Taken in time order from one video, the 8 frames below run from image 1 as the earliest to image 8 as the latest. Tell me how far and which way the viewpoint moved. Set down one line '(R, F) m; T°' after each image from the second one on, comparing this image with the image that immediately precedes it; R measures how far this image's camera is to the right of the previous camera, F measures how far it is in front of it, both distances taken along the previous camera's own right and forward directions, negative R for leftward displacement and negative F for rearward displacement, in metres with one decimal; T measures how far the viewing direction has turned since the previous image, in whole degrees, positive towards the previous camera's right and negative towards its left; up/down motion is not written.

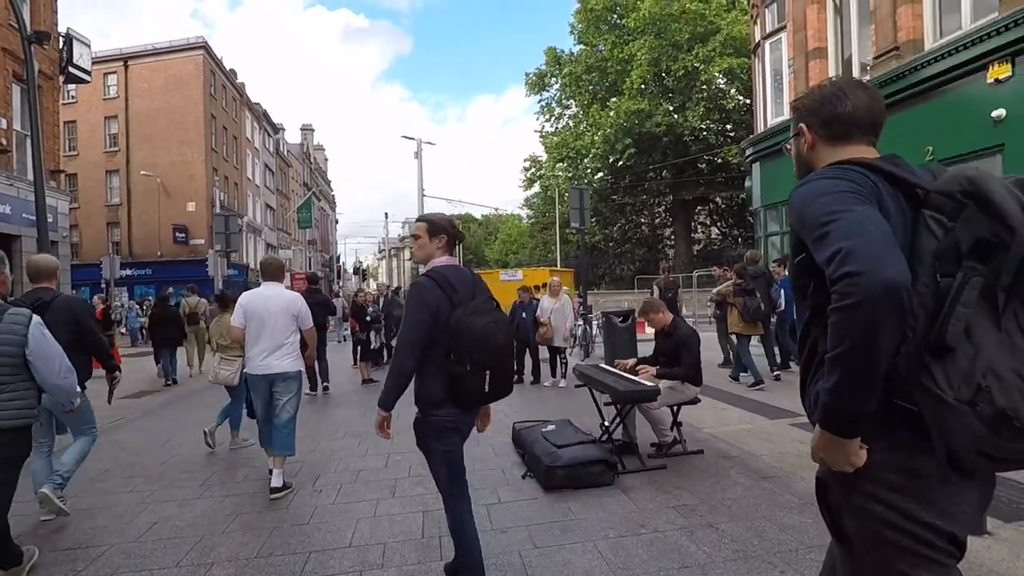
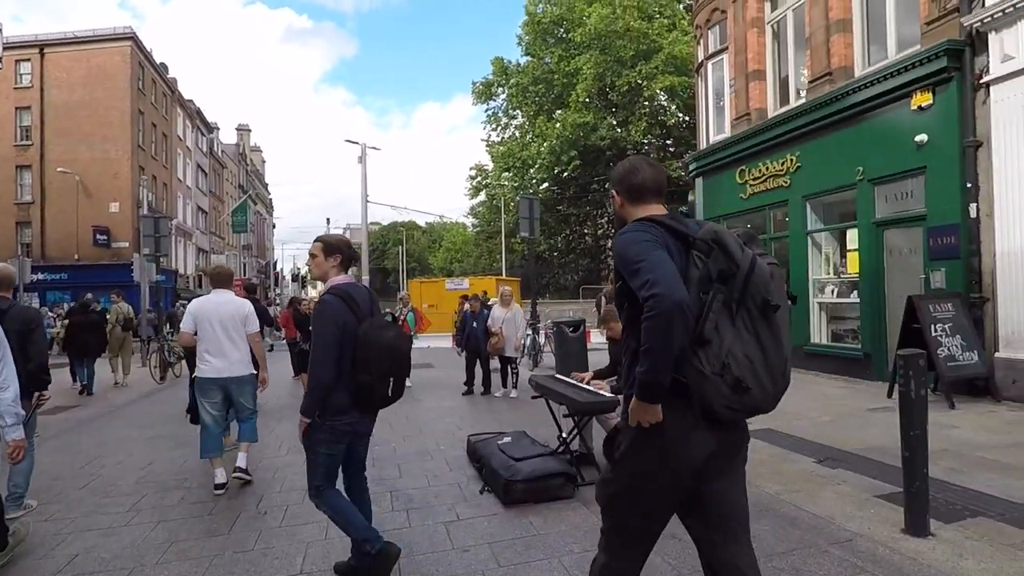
(-0.1, +0.1) m; +6°
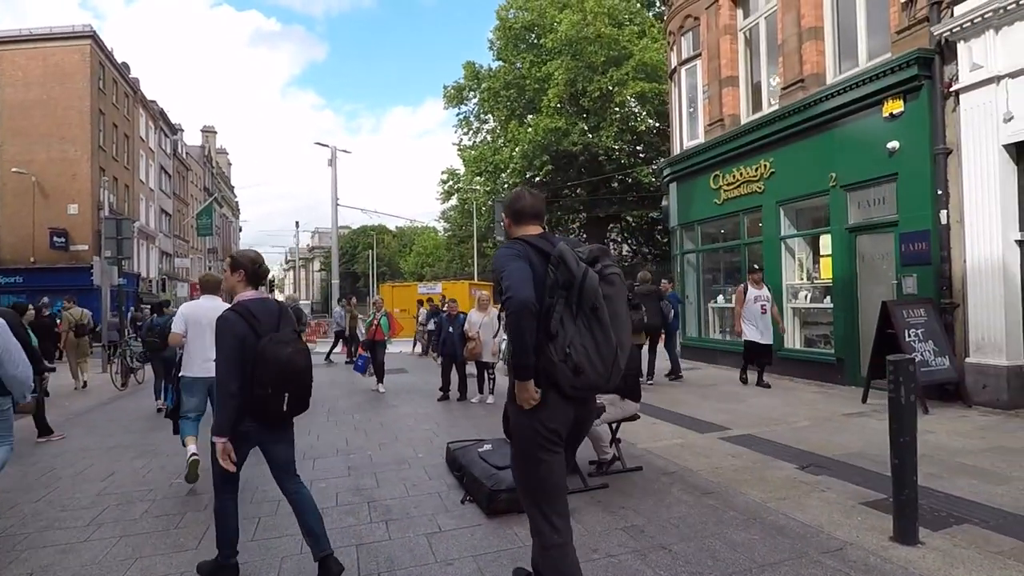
(-0.1, +0.2) m; +3°
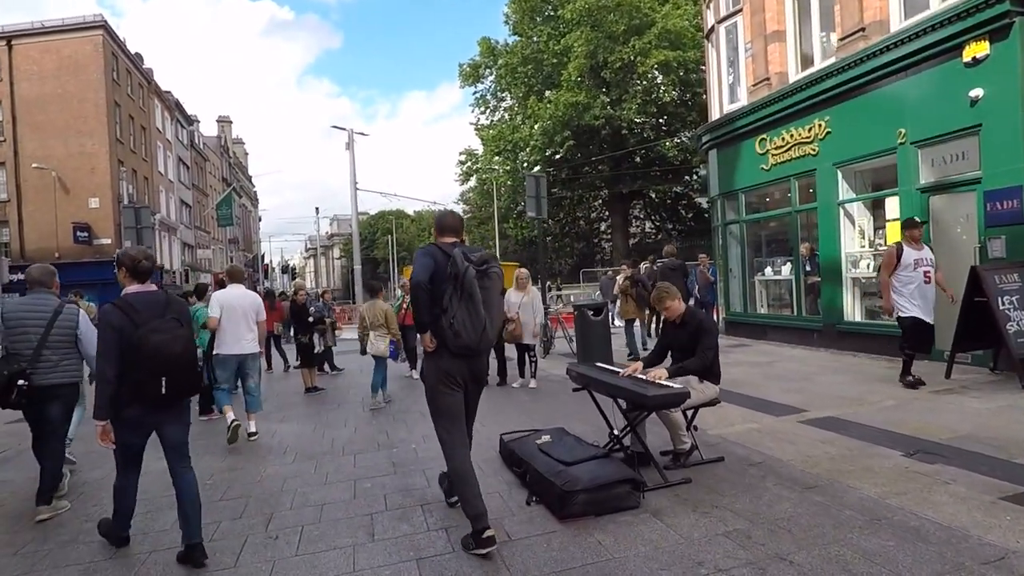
(-0.4, +0.6) m; -2°
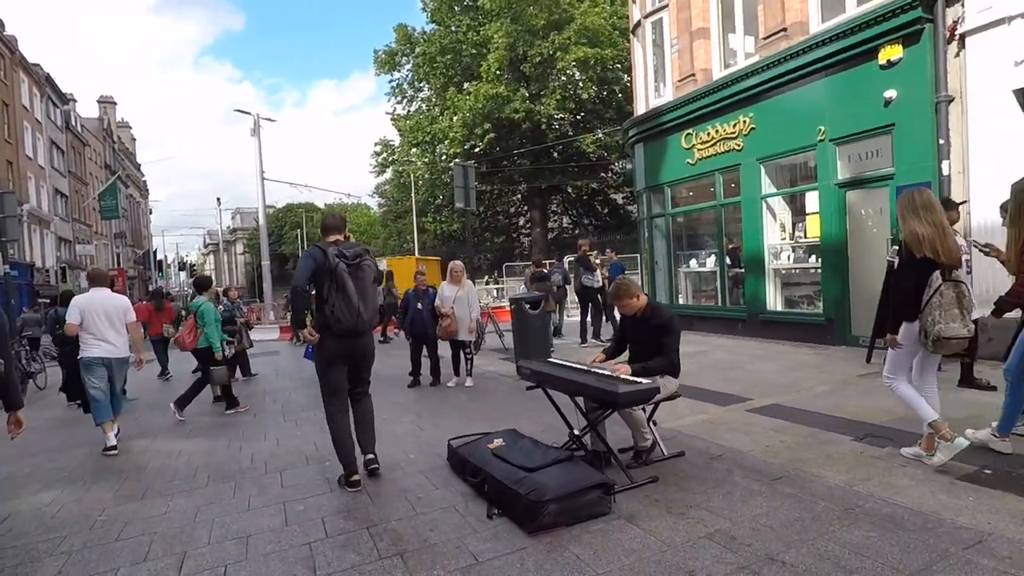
(-0.3, +0.4) m; +8°
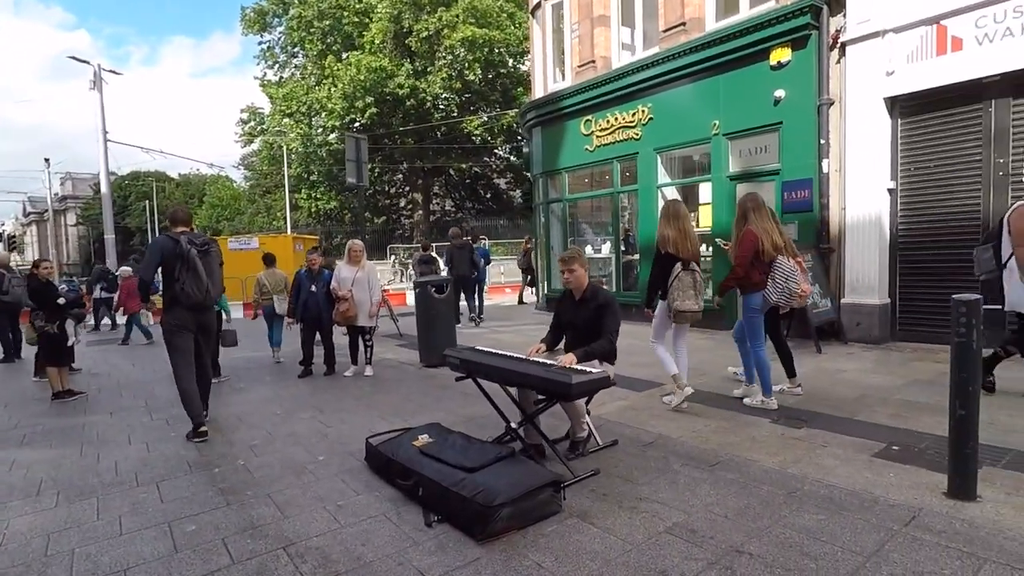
(-0.4, +0.4) m; +12°
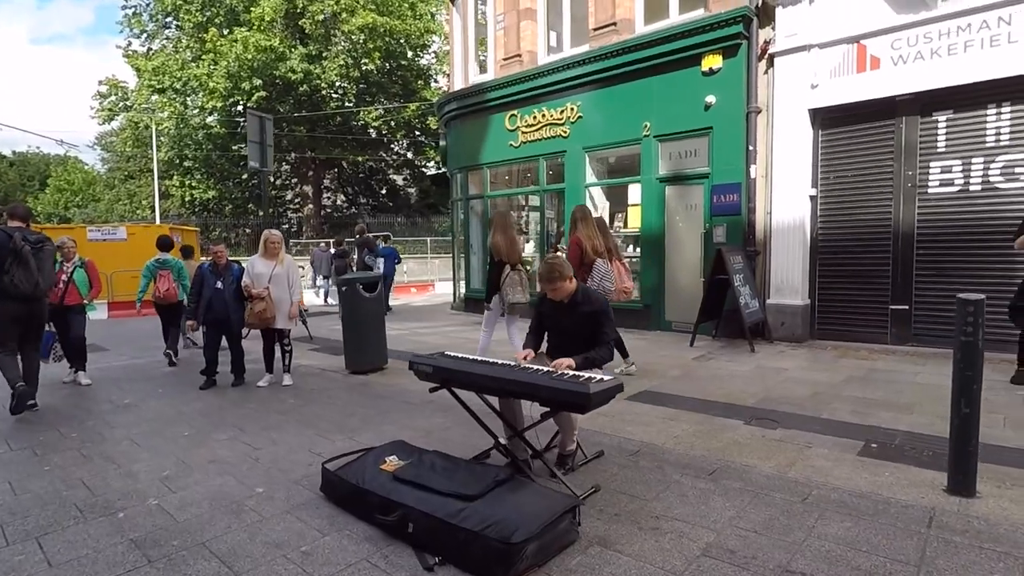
(-0.7, +0.5) m; +11°
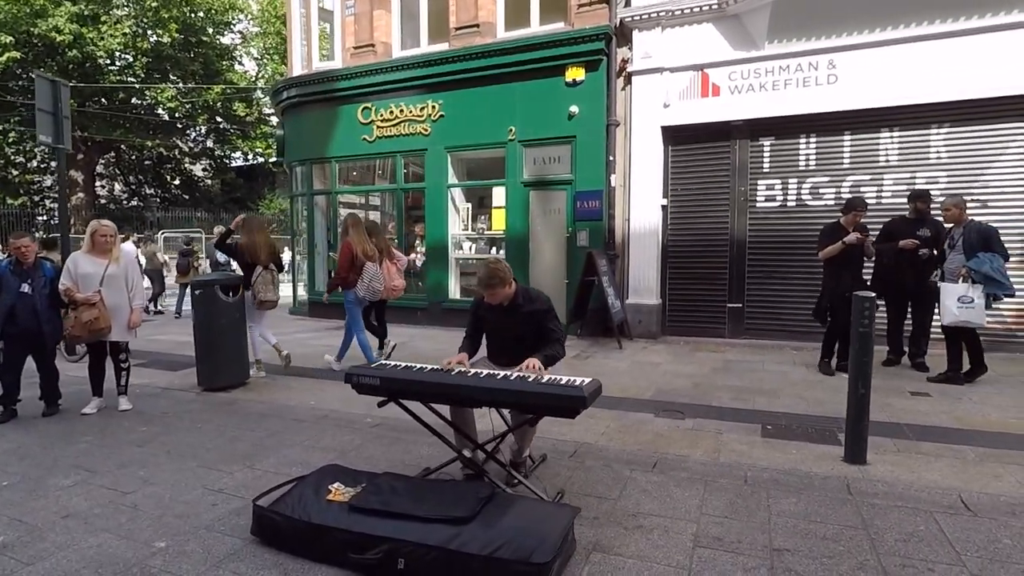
(-0.9, +0.4) m; +19°
